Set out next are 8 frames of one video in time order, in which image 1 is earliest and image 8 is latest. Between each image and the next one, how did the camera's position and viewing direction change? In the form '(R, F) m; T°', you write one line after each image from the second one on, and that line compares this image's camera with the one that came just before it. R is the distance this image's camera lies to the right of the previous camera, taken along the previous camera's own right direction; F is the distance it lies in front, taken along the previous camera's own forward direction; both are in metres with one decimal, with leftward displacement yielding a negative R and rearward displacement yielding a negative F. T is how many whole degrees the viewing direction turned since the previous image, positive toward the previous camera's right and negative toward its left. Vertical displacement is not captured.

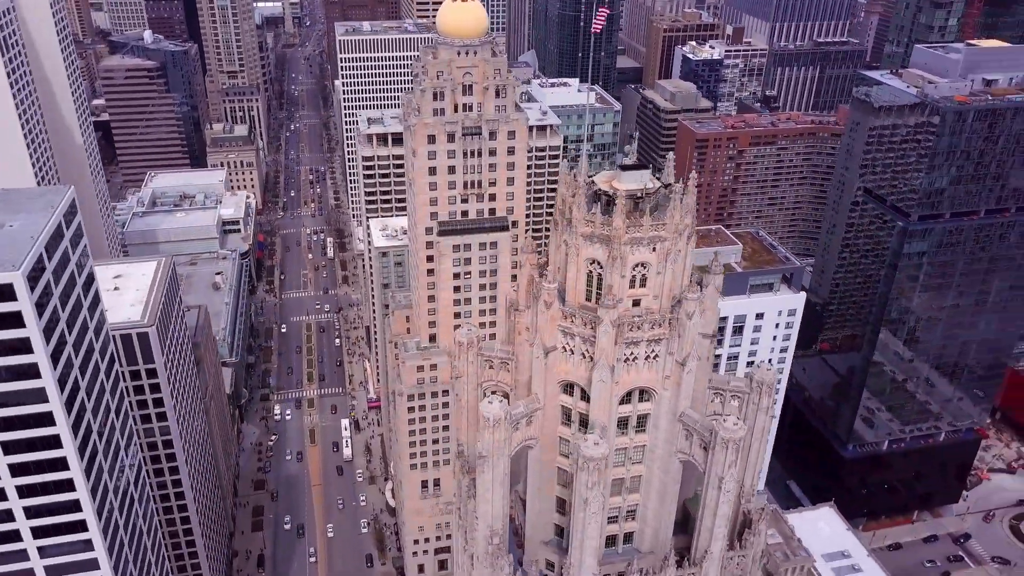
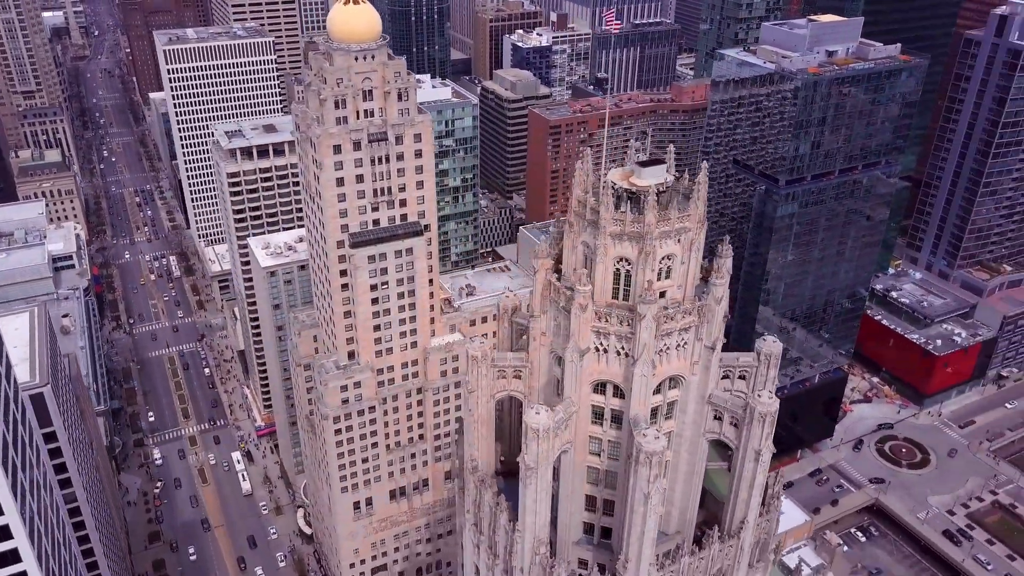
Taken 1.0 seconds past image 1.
(-12.0, +2.0) m; +12°
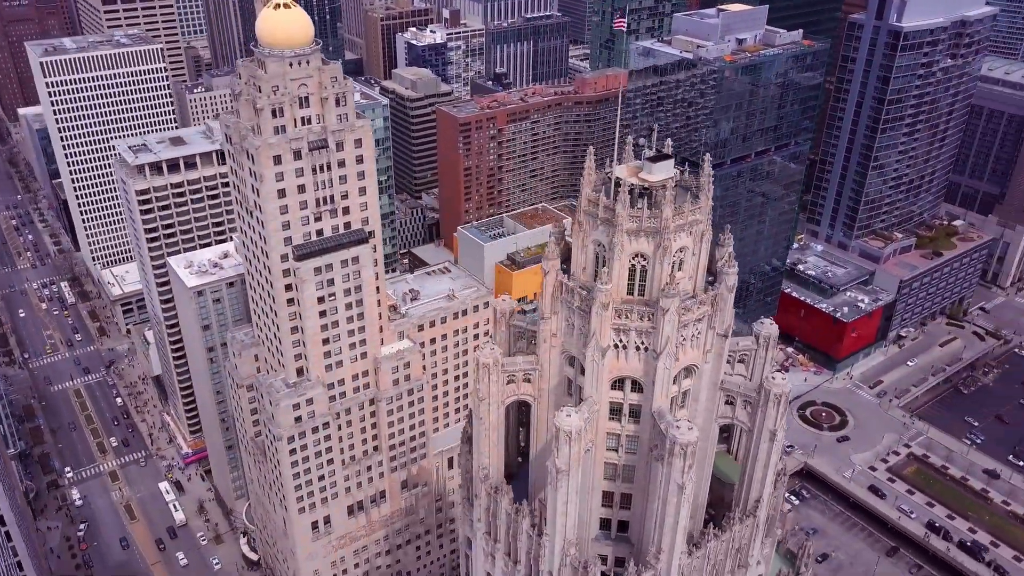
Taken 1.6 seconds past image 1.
(-7.6, +1.1) m; +7°
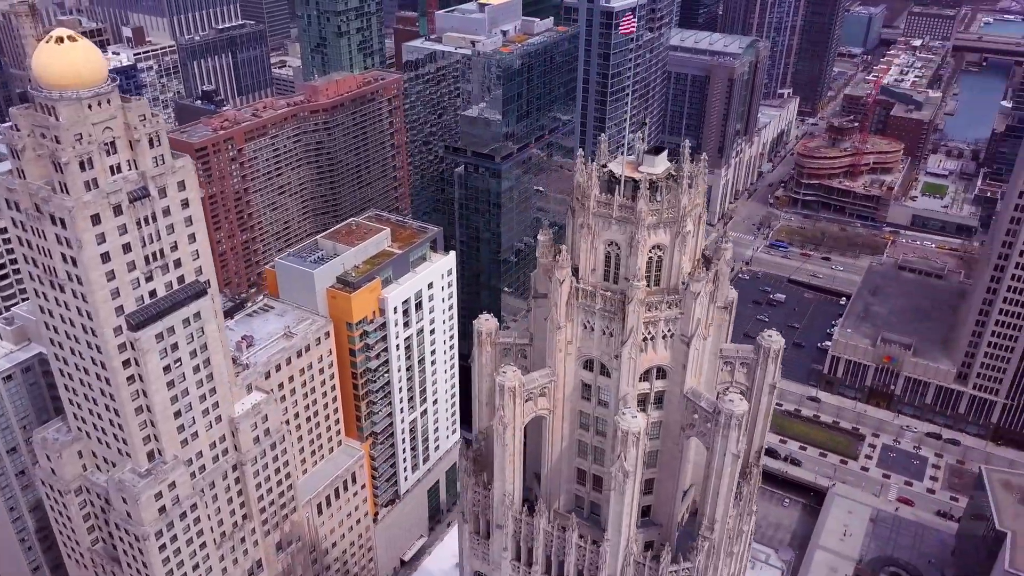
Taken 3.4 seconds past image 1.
(-18.7, +5.3) m; +20°
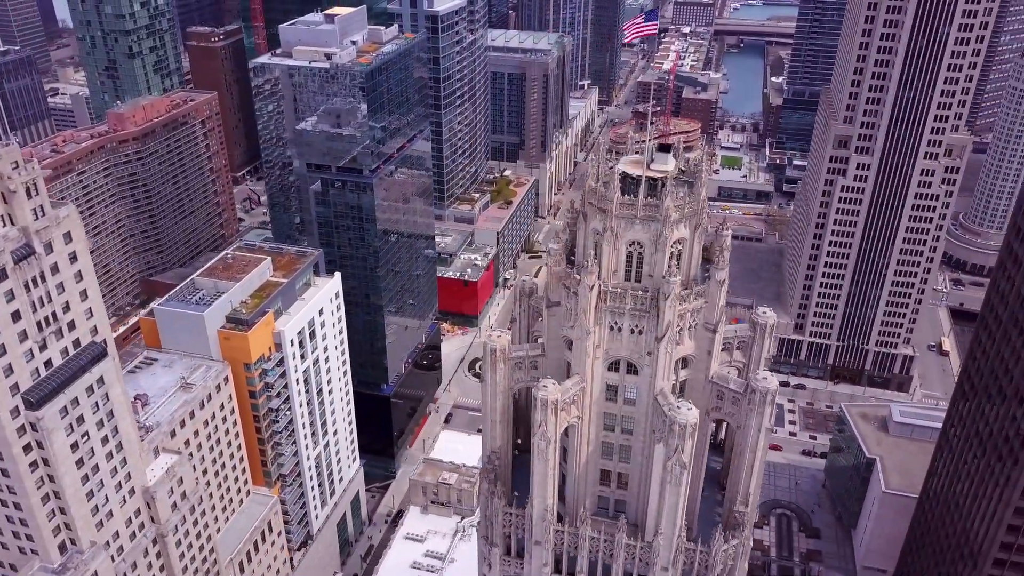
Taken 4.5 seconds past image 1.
(-14.0, +2.8) m; +14°
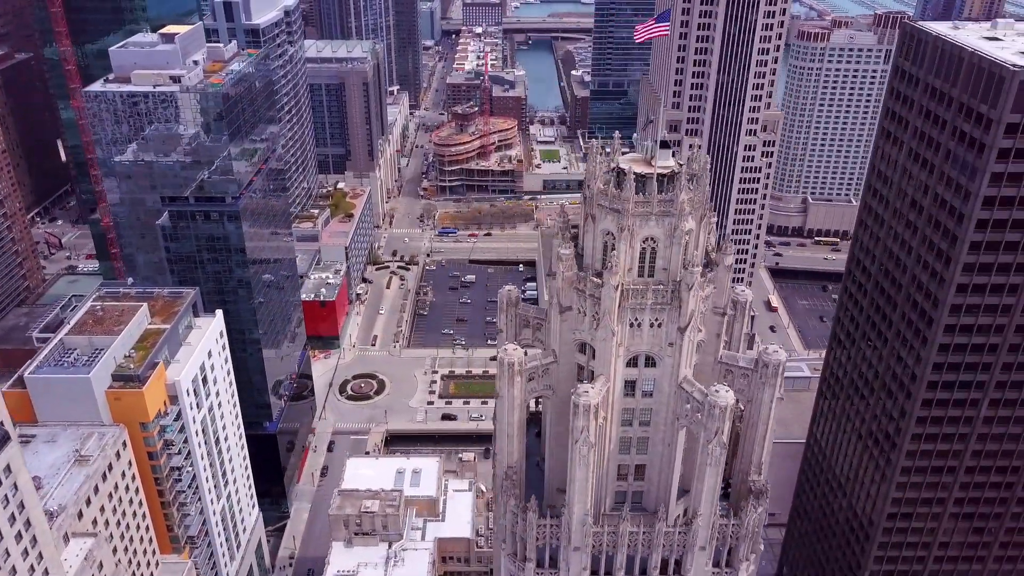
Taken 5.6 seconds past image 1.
(-13.8, +2.5) m; +14°
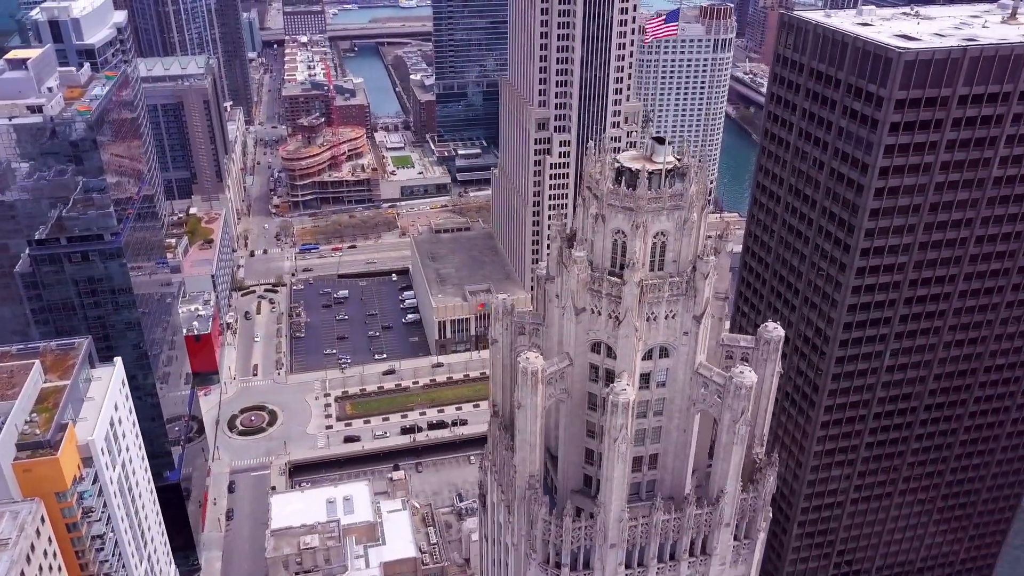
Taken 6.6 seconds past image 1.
(-12.0, +1.8) m; +11°
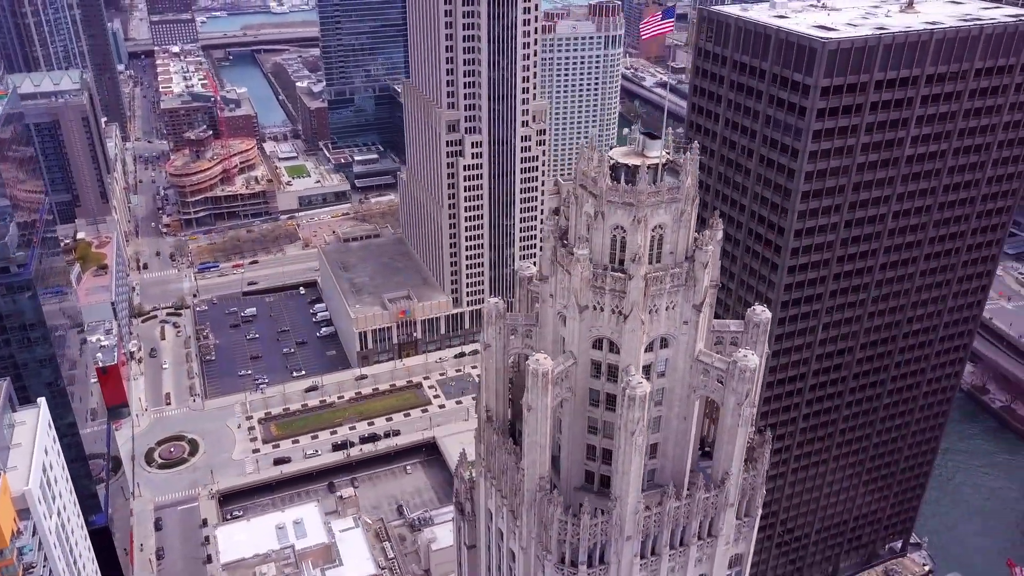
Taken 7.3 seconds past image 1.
(-7.8, +1.0) m; +8°
